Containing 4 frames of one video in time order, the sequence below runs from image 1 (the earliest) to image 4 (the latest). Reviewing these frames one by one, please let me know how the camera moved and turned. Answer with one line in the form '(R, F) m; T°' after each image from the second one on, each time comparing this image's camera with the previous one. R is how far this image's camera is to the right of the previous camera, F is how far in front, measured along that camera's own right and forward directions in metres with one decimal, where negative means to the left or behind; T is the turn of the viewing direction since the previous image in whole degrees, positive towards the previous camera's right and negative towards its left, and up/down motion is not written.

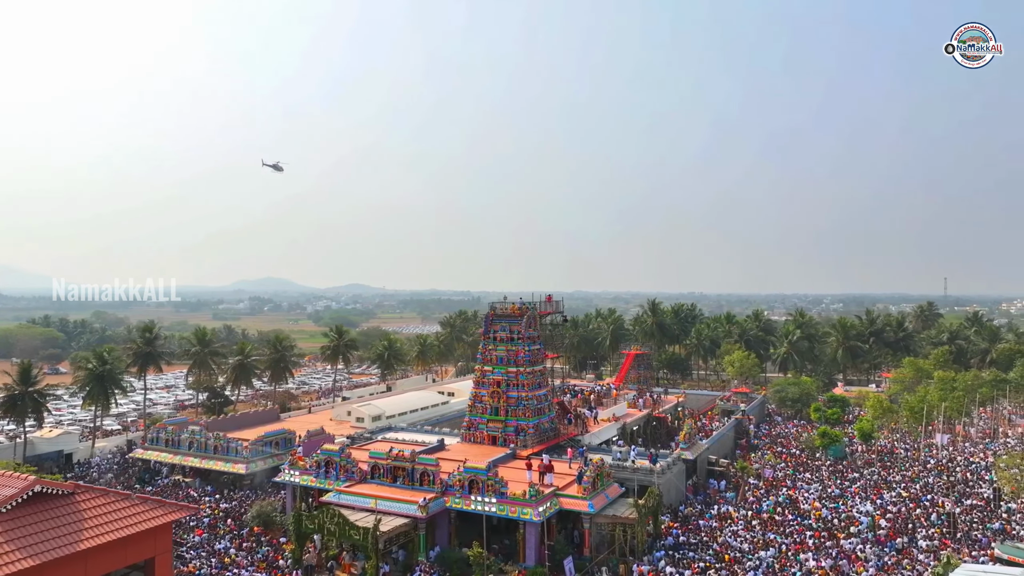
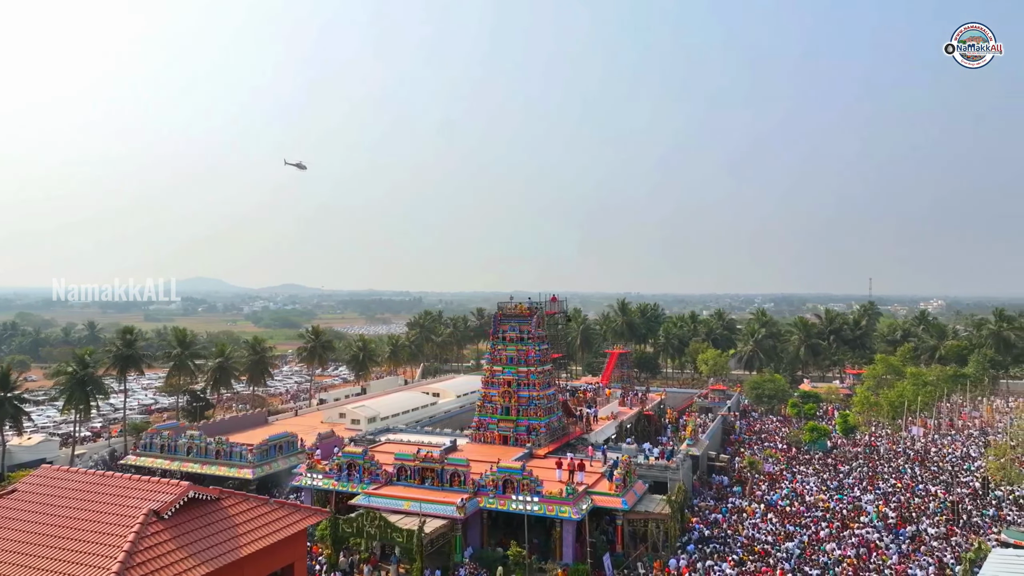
(+2.9, -0.1) m; +3°
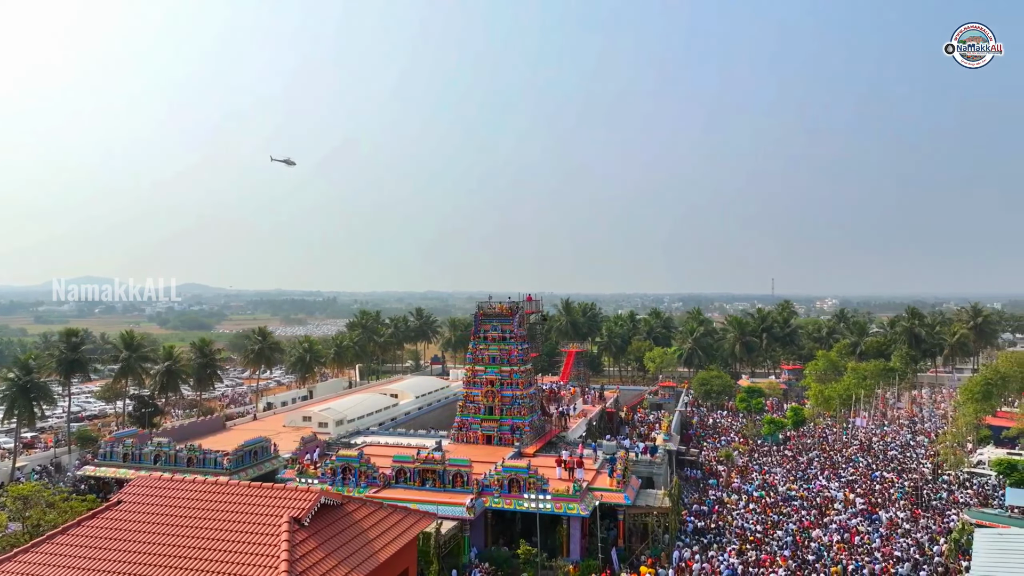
(+2.8, 0.0) m; +5°
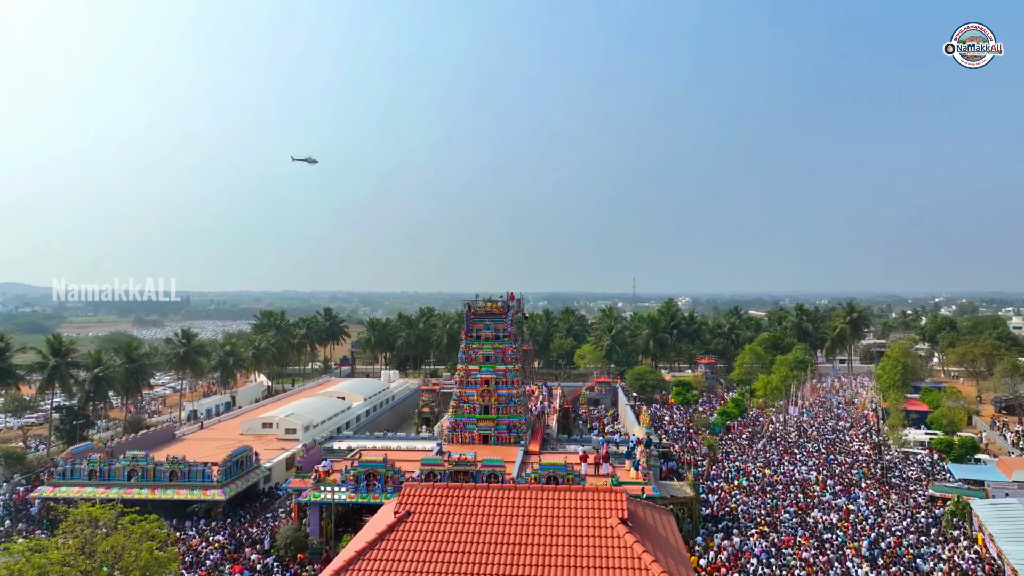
(+5.3, +0.1) m; +8°
